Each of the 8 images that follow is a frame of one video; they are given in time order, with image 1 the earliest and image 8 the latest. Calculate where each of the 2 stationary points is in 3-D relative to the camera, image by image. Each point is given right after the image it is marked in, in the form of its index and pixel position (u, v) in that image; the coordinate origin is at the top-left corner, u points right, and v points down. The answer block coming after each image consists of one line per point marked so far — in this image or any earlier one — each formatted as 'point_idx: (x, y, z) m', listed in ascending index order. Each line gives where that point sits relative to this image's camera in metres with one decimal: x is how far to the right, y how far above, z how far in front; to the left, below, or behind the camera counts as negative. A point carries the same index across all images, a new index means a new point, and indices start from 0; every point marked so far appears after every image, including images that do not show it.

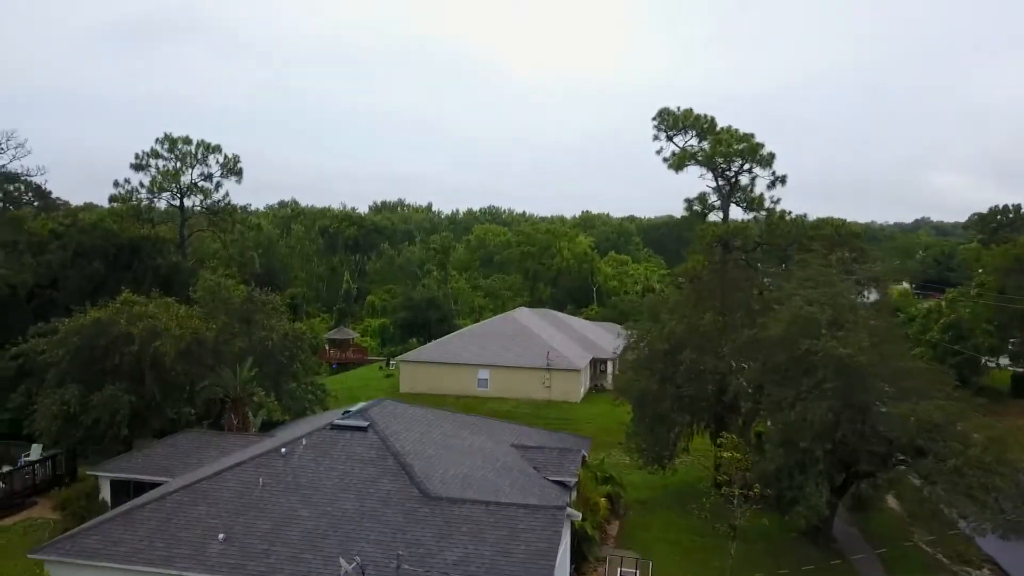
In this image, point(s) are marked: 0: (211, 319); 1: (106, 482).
0: (-6.3, -0.7, +16.5) m
1: (-7.0, -3.3, +13.5) m
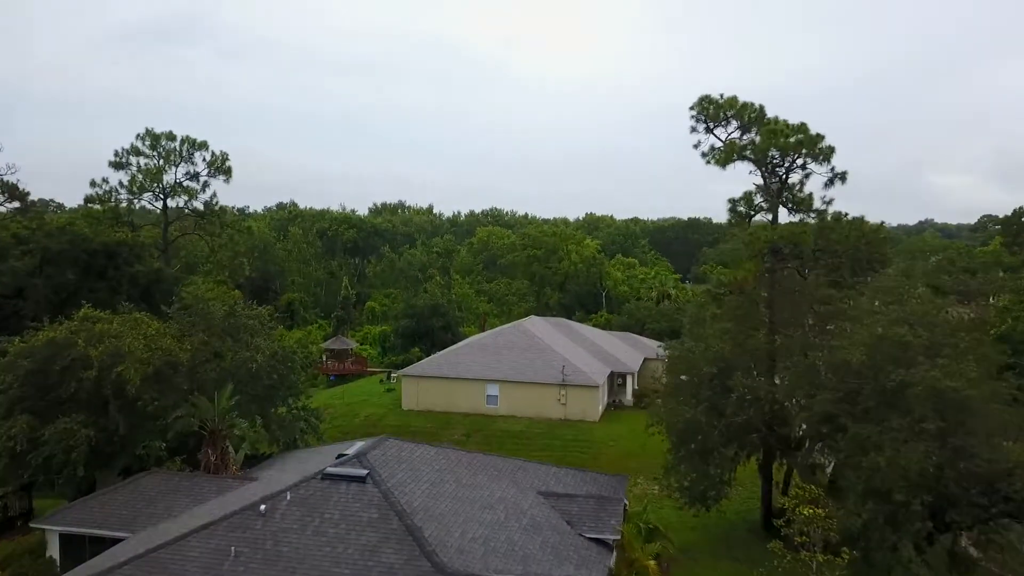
0: (-5.9, -0.9, +14.3) m
1: (-6.6, -3.6, +11.3) m
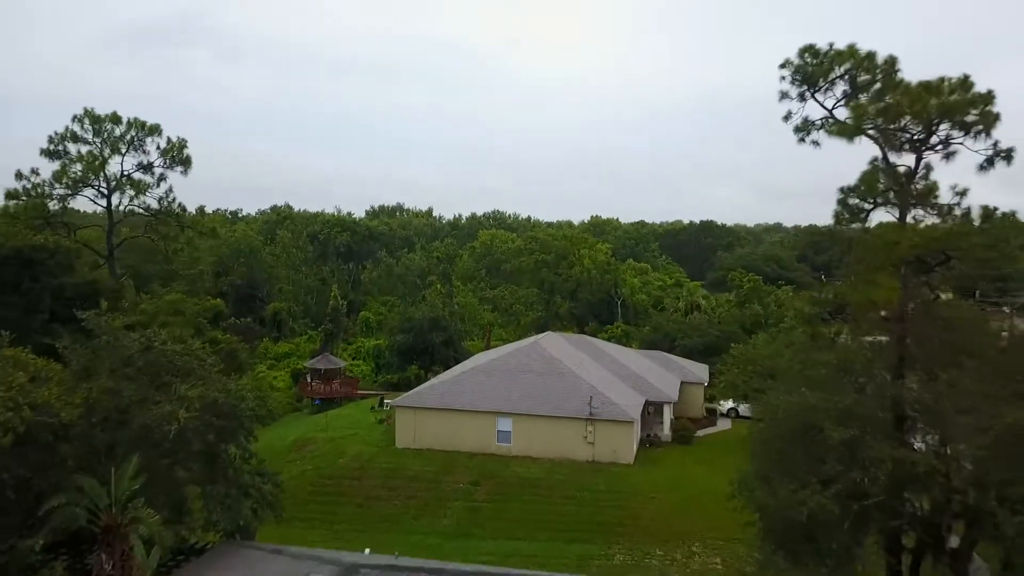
0: (-5.5, -1.2, +10.1) m
1: (-6.2, -3.9, +7.1) m
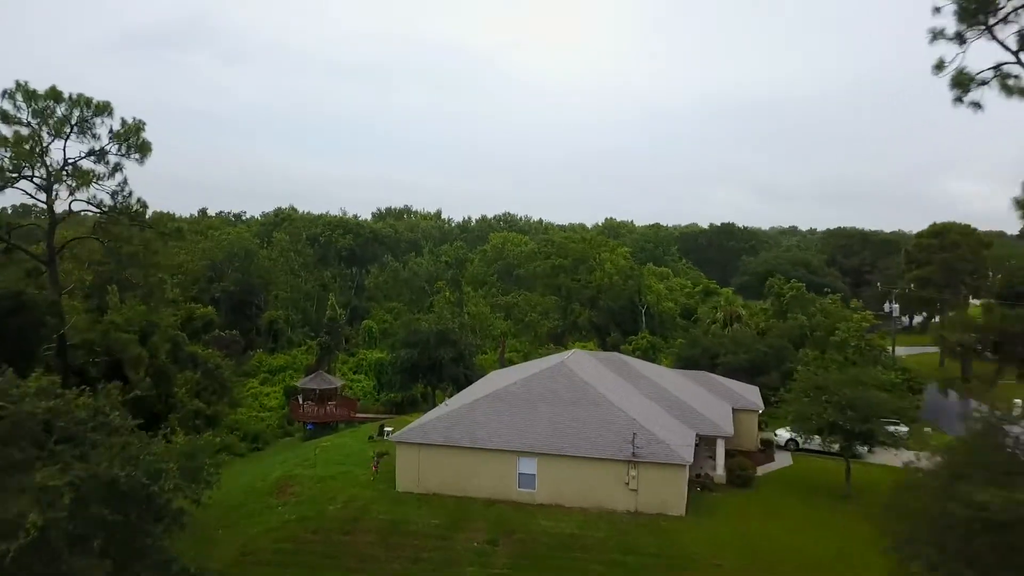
0: (-5.1, -1.4, +6.5) m
1: (-5.8, -4.1, +3.4) m
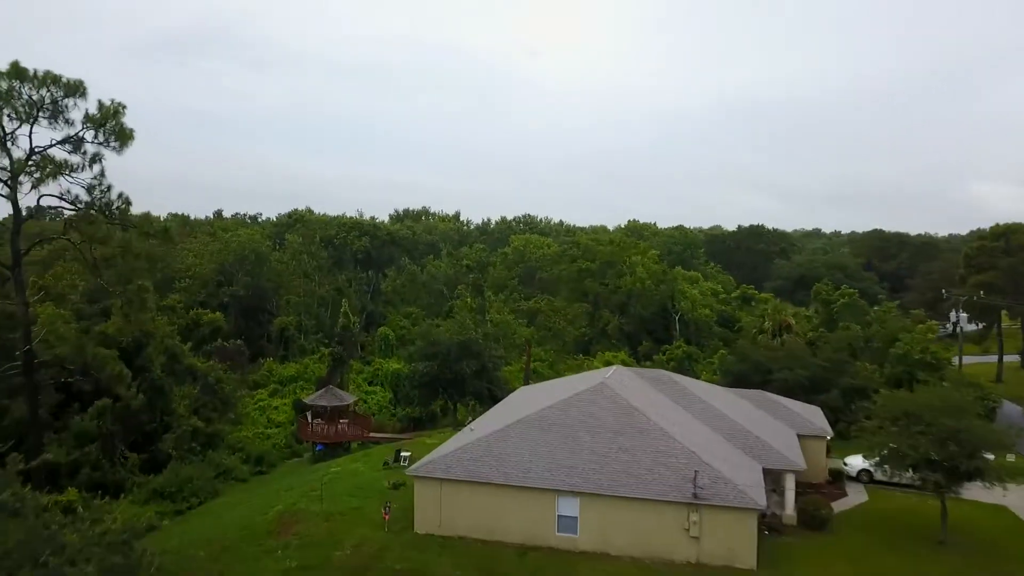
0: (-4.6, -1.6, +4.0) m
1: (-5.4, -4.2, +1.0) m
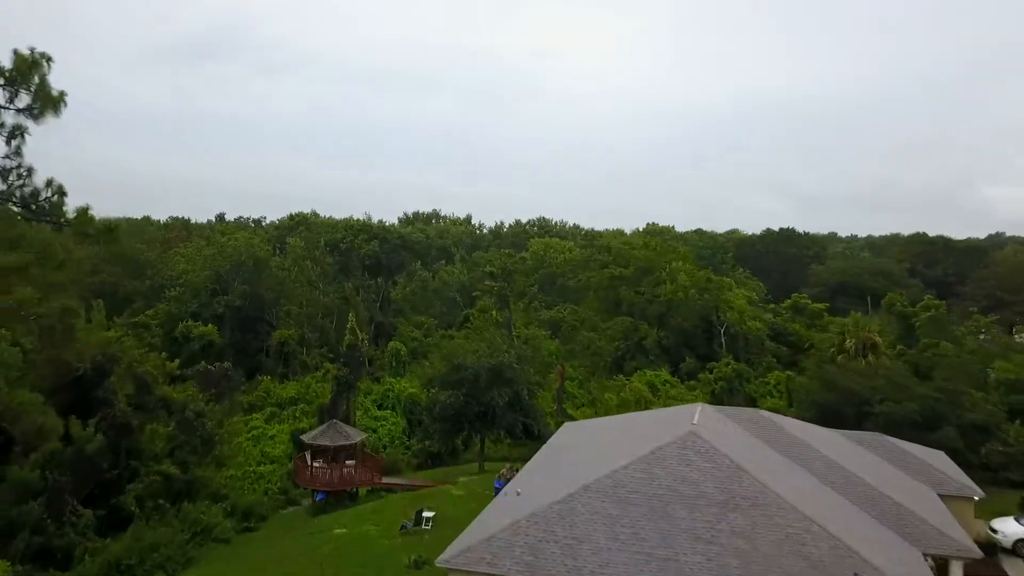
0: (-3.7, -1.8, -0.2) m
1: (-4.5, -4.4, -3.2) m
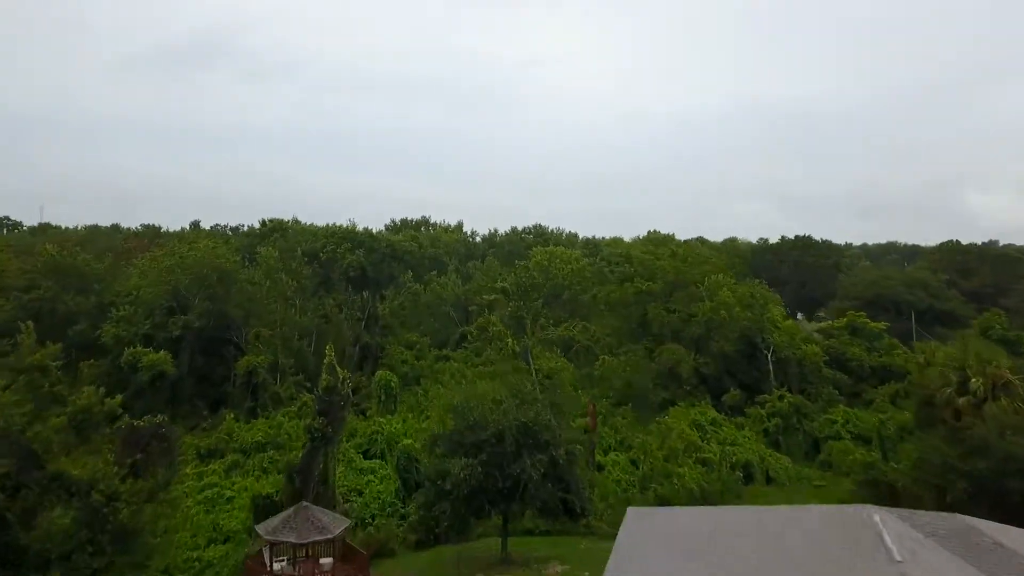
0: (-2.6, -2.1, -5.9) m
1: (-3.3, -4.7, -9.0) m
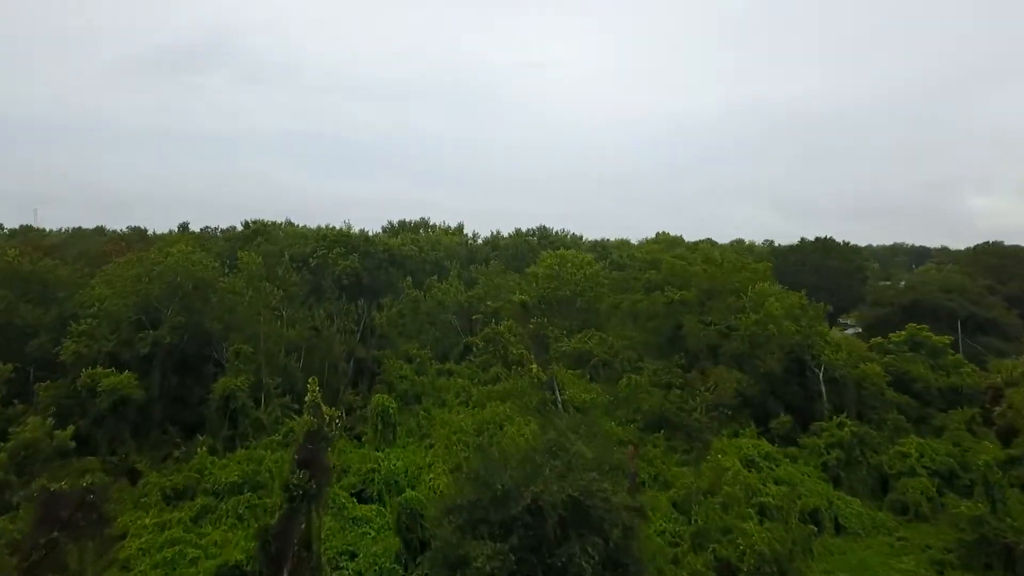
0: (-1.9, -2.4, -9.8) m
1: (-2.6, -5.0, -12.9) m
